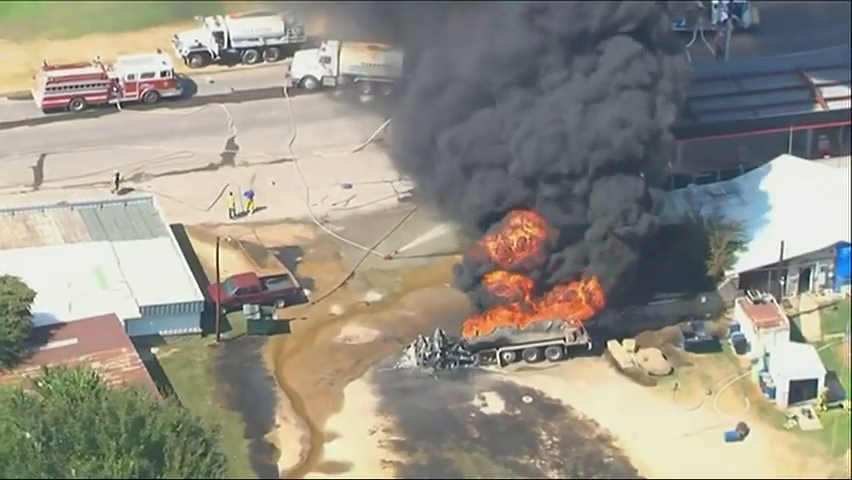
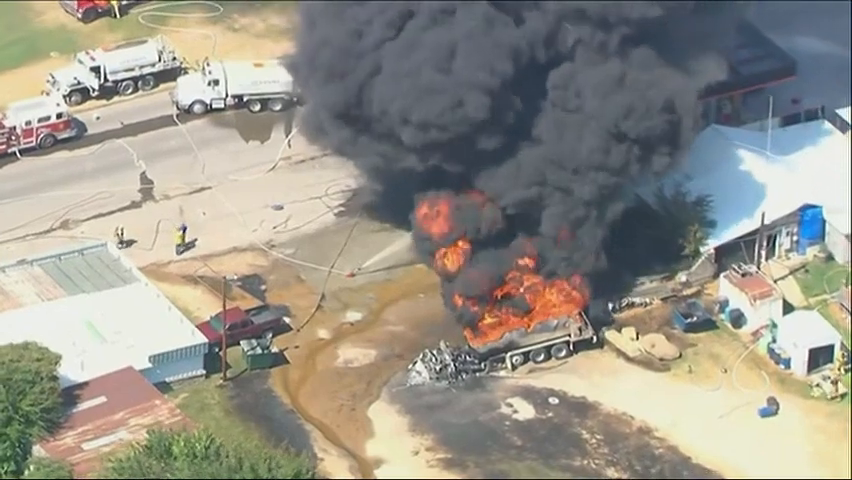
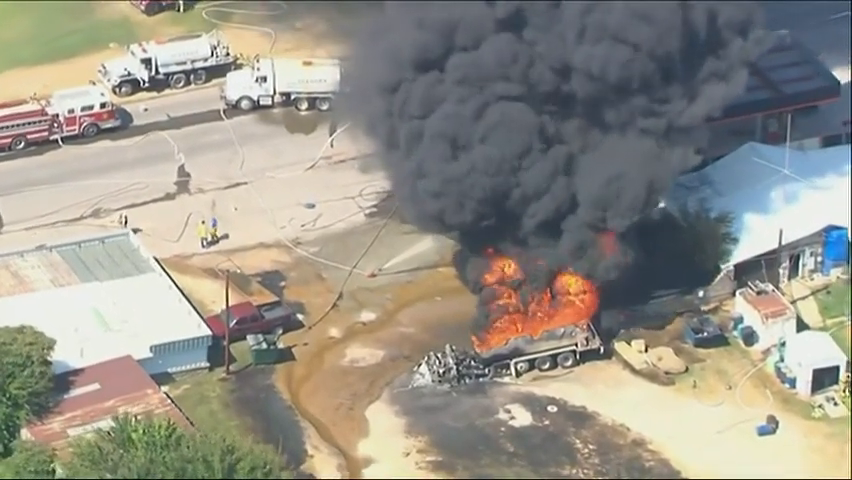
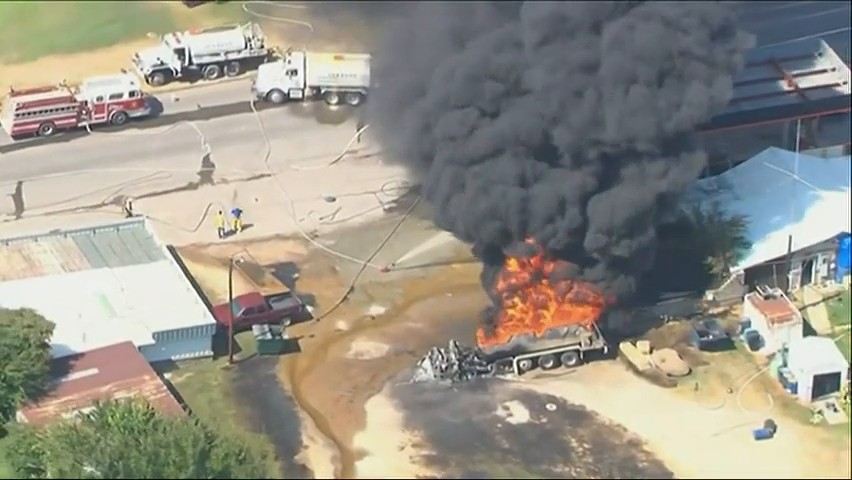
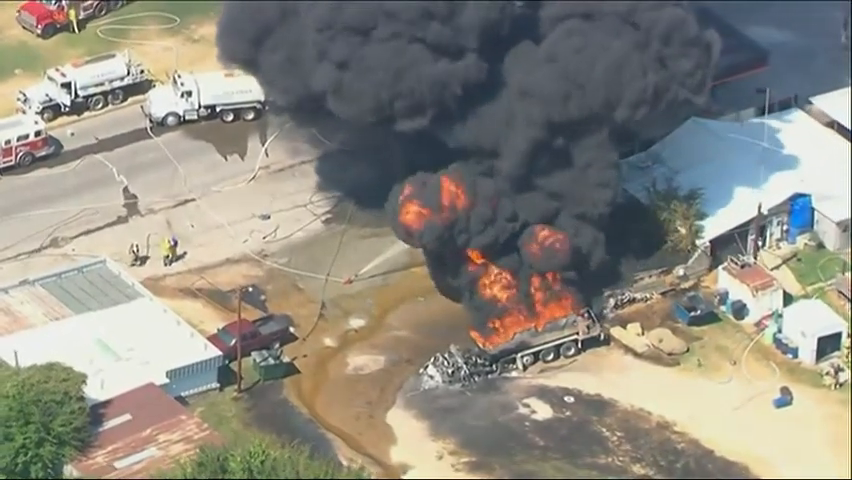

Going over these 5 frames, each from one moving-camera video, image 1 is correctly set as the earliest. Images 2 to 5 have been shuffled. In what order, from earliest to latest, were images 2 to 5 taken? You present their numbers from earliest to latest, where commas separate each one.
4, 3, 2, 5
